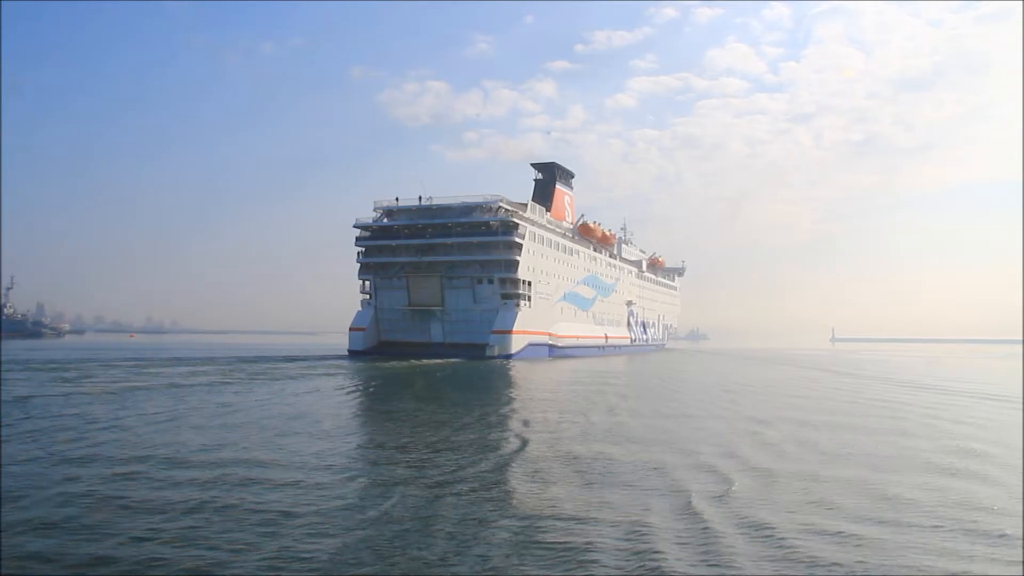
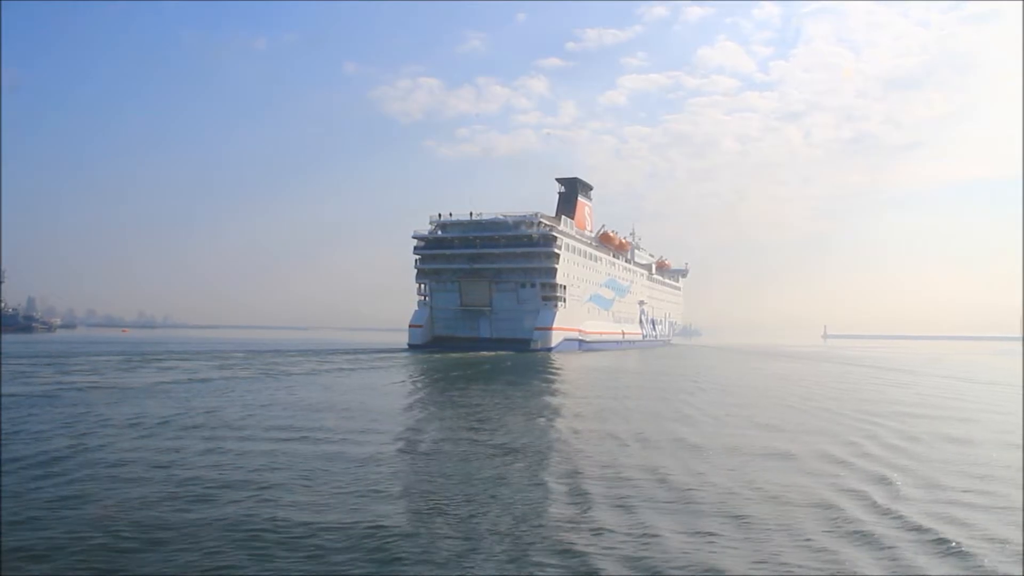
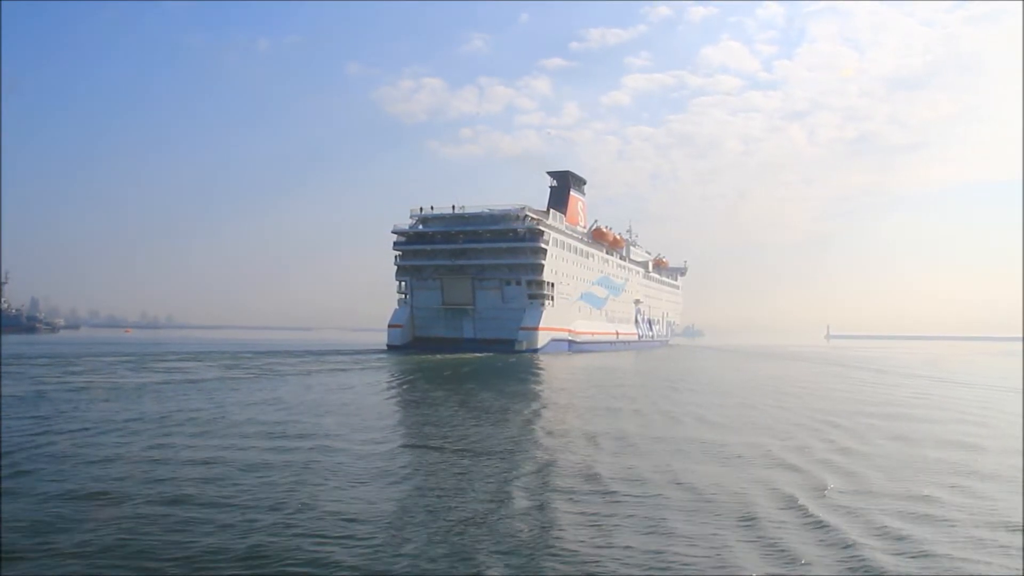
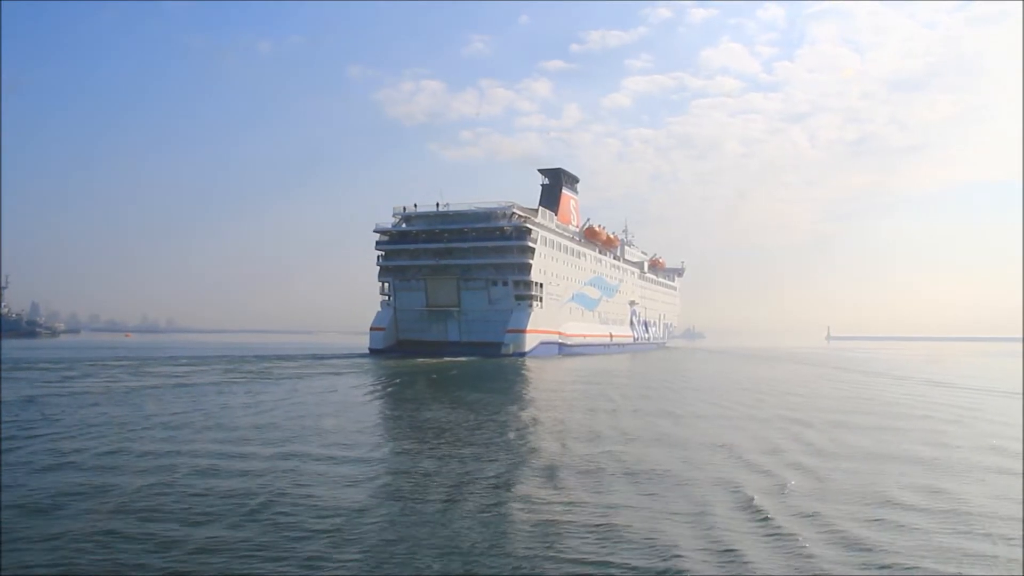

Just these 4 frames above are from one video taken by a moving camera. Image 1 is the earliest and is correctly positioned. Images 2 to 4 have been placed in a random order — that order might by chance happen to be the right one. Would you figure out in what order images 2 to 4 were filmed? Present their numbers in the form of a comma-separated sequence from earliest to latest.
4, 3, 2
